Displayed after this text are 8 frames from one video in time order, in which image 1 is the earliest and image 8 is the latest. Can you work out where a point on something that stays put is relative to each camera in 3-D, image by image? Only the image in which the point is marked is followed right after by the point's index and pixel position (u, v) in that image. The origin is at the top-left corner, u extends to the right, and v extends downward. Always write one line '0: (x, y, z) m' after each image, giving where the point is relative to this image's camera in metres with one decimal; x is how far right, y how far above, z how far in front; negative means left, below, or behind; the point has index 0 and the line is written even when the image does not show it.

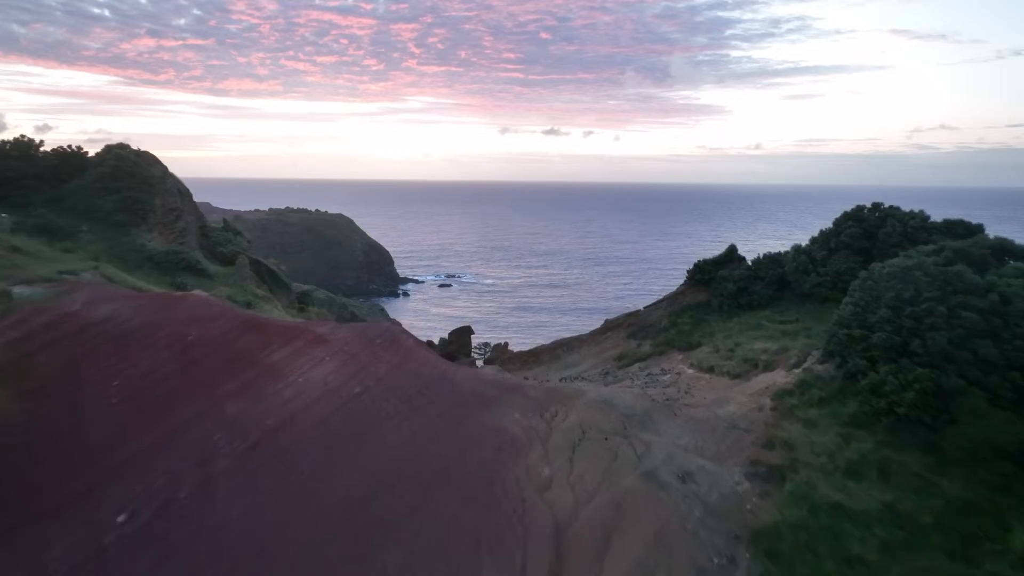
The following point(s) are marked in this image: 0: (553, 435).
0: (+0.6, -2.0, +9.2) m
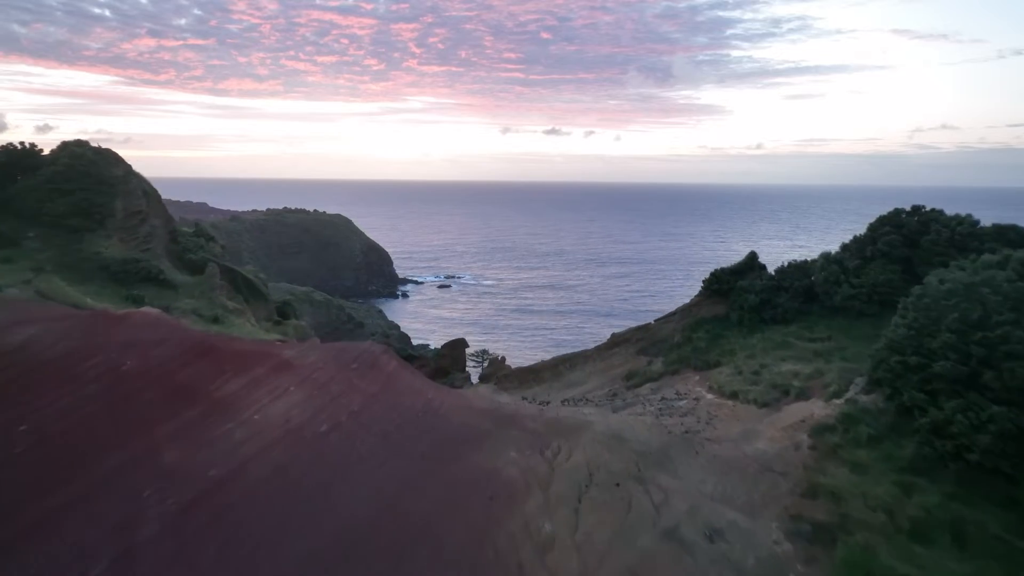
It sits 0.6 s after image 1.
0: (+0.5, -2.2, +7.8) m
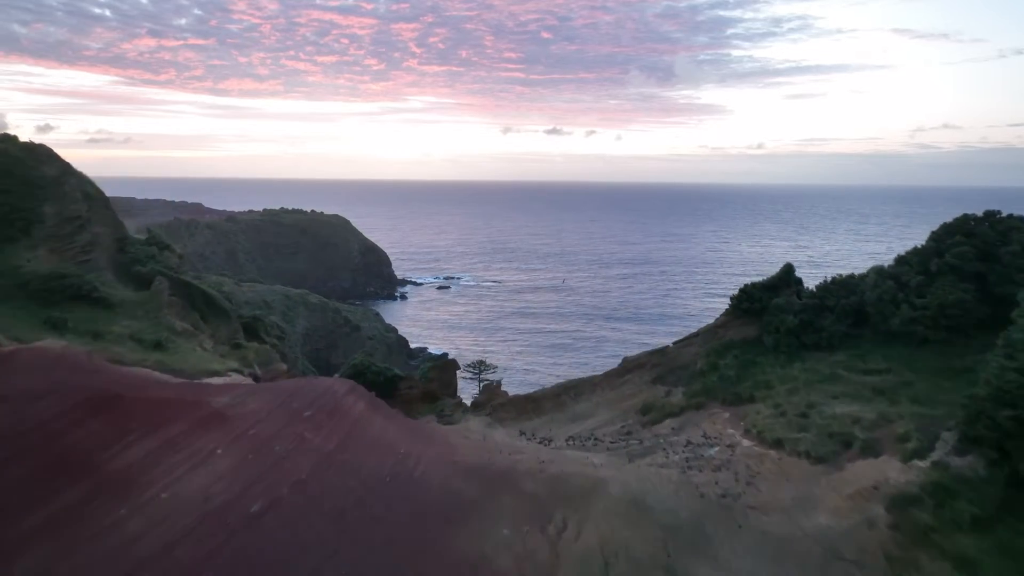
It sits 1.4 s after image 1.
0: (+0.4, -2.5, +6.0) m
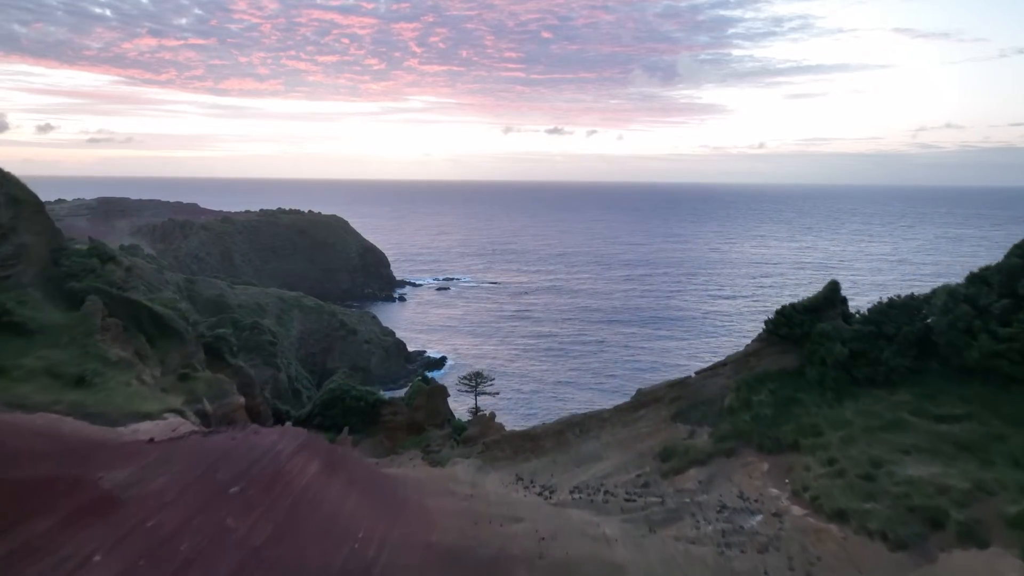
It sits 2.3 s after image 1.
0: (+0.4, -2.8, +4.3) m
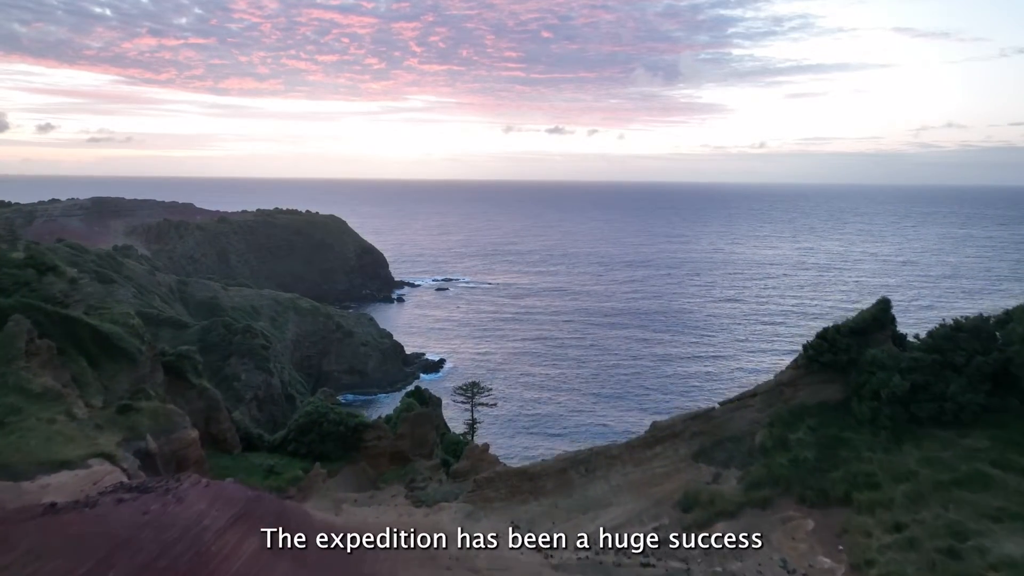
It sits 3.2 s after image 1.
0: (+0.3, -3.0, +3.0) m
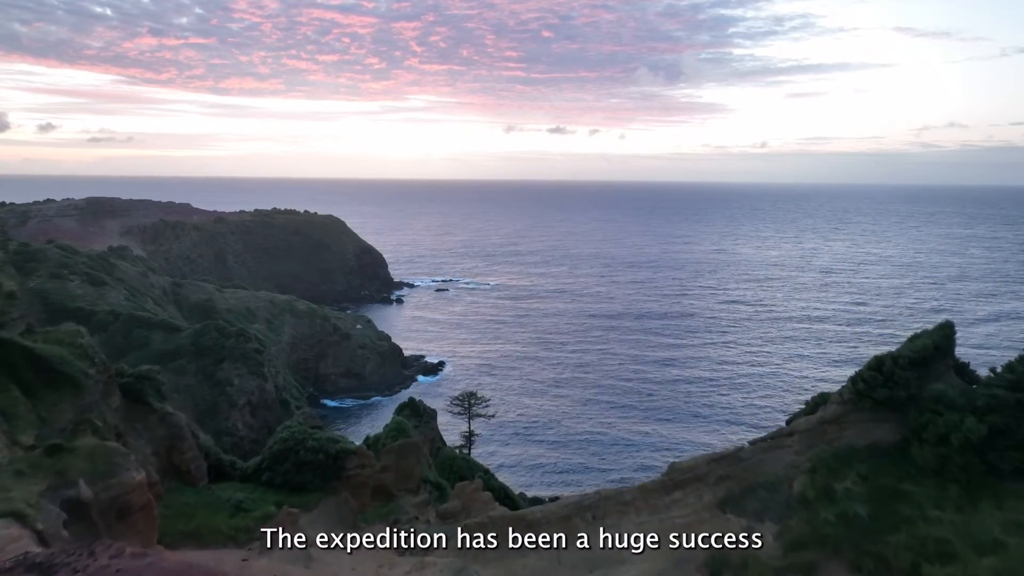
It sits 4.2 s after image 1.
0: (+0.2, -3.2, +1.8) m
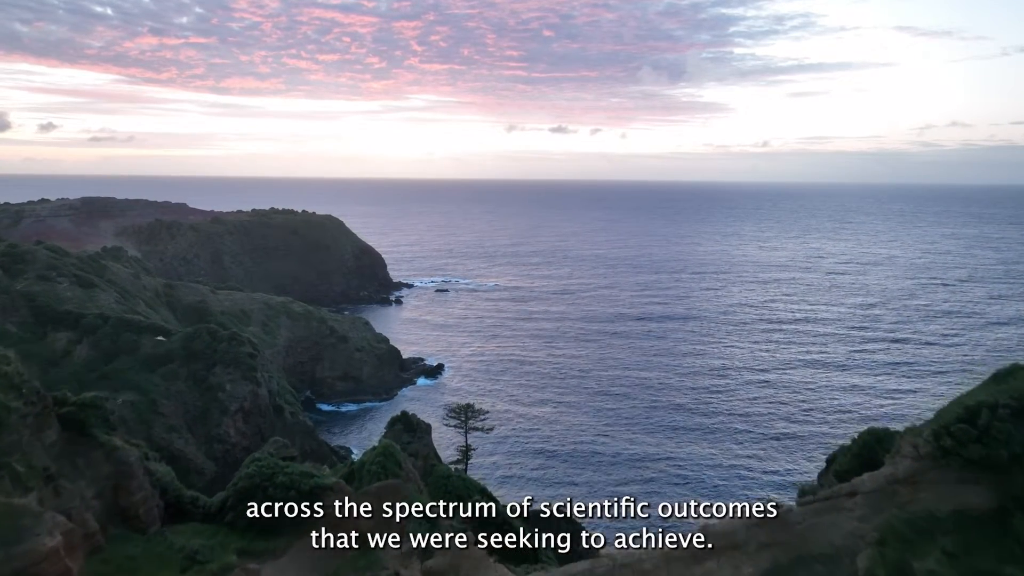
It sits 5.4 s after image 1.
0: (+0.2, -3.5, +0.4) m
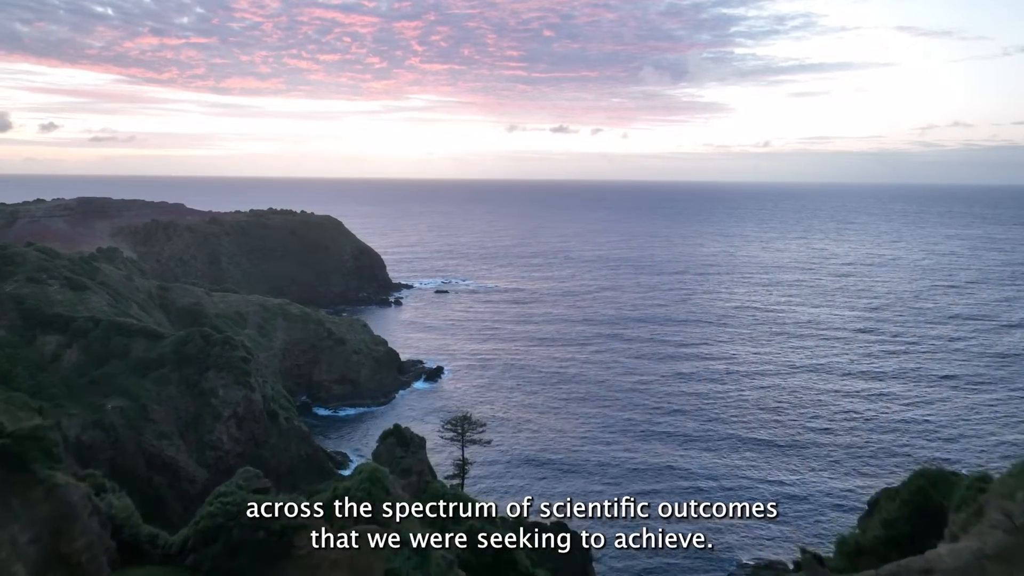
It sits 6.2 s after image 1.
0: (+0.1, -3.7, -0.7) m
